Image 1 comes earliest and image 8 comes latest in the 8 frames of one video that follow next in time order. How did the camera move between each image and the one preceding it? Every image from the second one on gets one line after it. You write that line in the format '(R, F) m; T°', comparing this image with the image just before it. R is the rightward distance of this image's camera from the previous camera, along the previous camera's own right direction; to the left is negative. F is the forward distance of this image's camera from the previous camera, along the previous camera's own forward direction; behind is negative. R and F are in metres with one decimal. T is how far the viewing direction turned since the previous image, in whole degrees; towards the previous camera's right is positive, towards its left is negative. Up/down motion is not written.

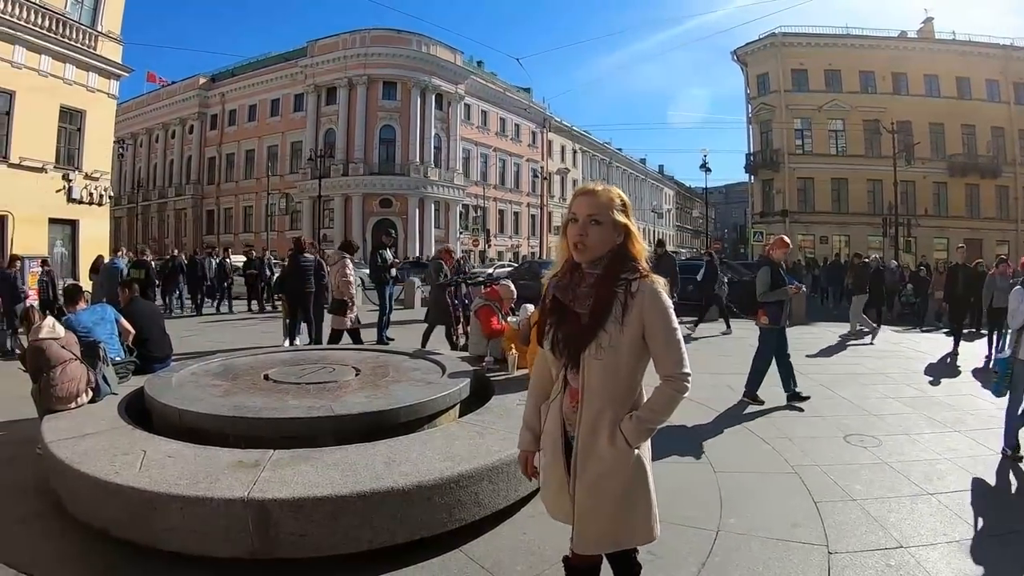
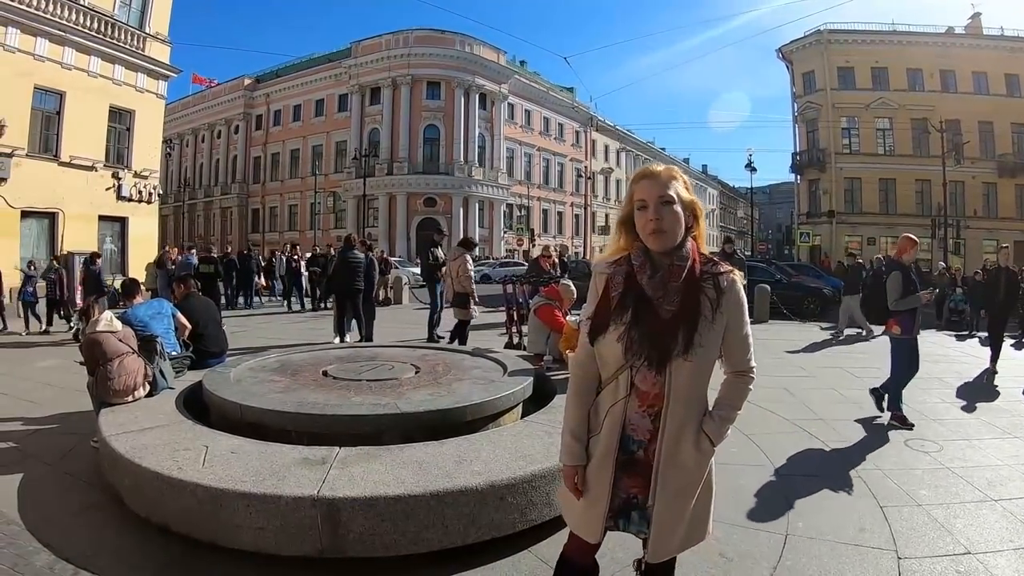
(-0.3, +0.3) m; -3°
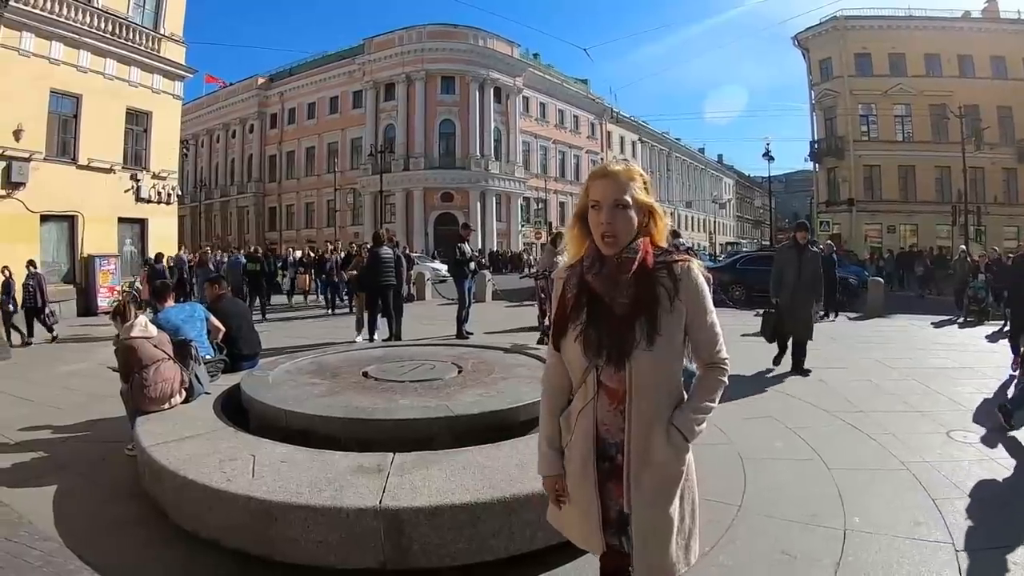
(-0.3, +0.2) m; -1°
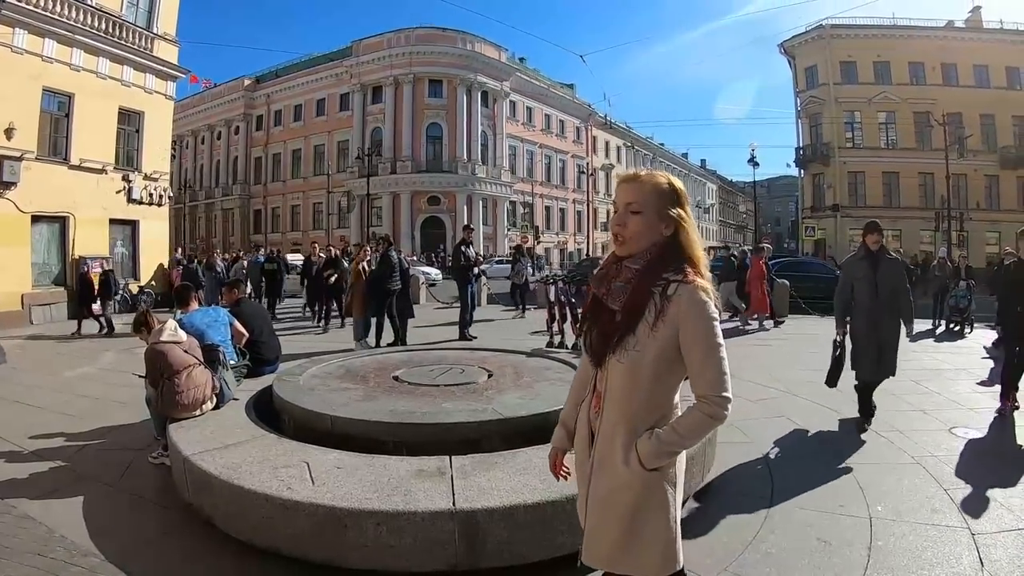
(-0.4, 0.0) m; +2°
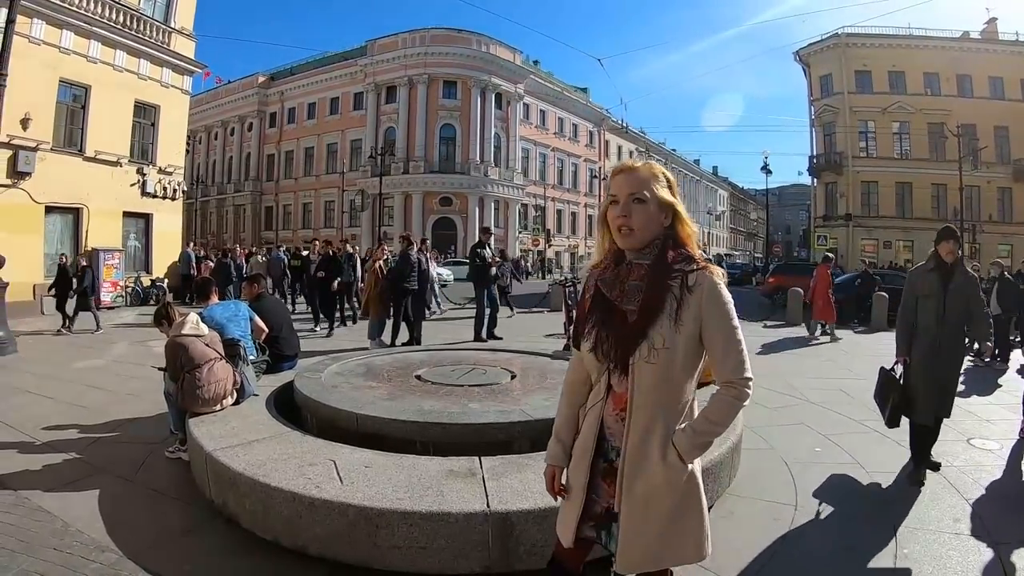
(-0.2, +0.1) m; -1°
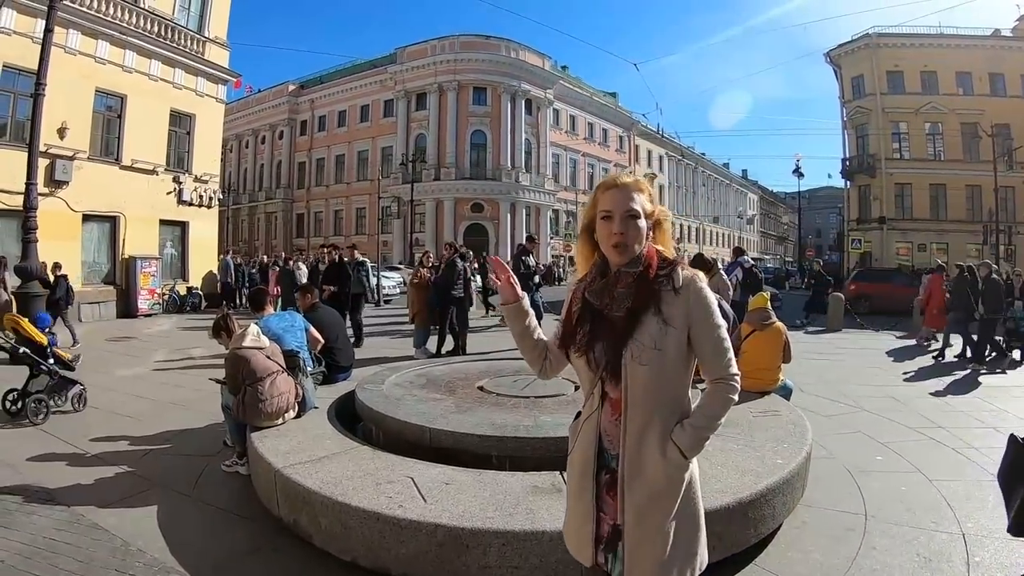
(-0.3, +0.2) m; -2°
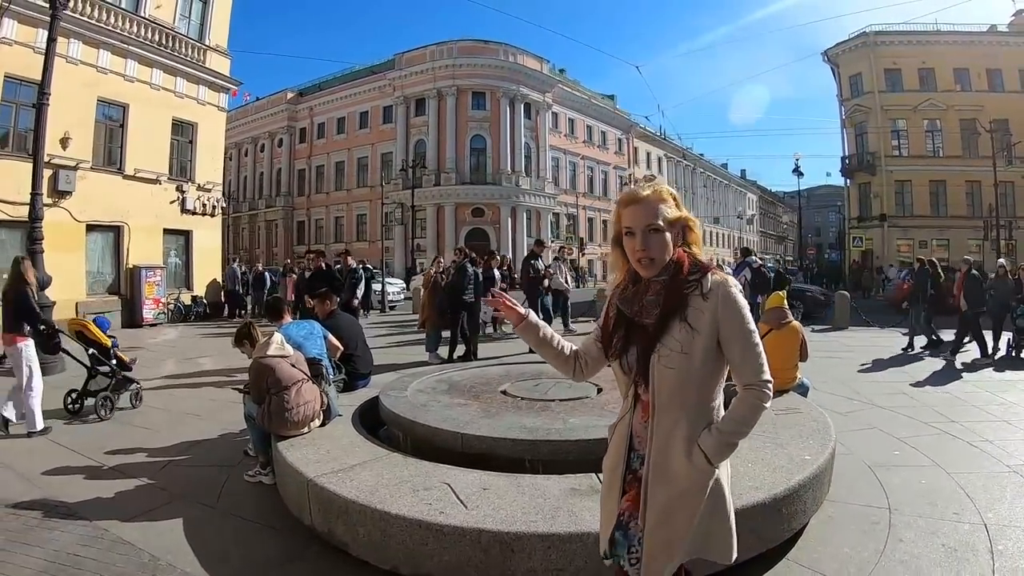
(-0.2, 0.0) m; 0°
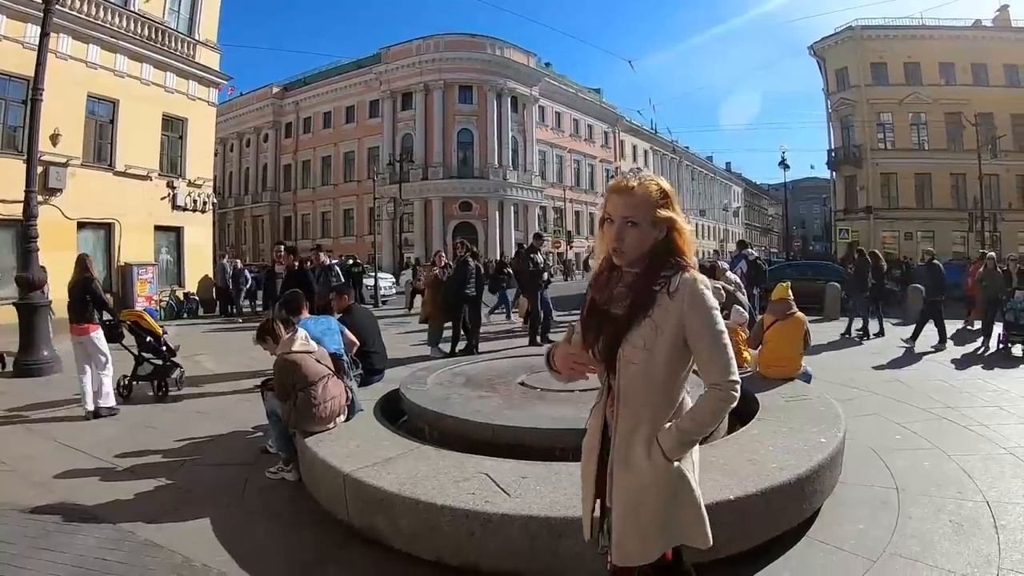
(-0.2, 0.0) m; +1°
